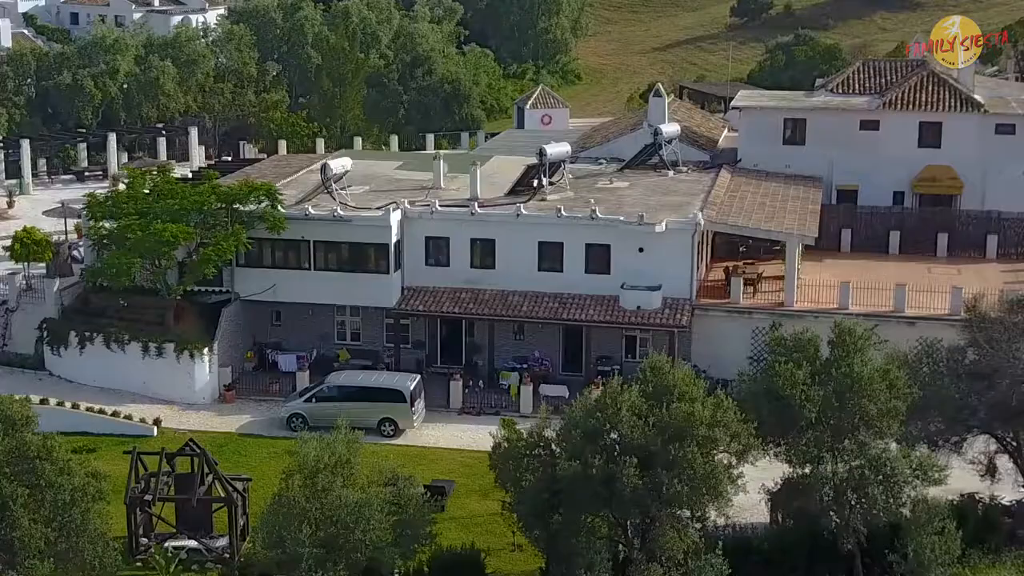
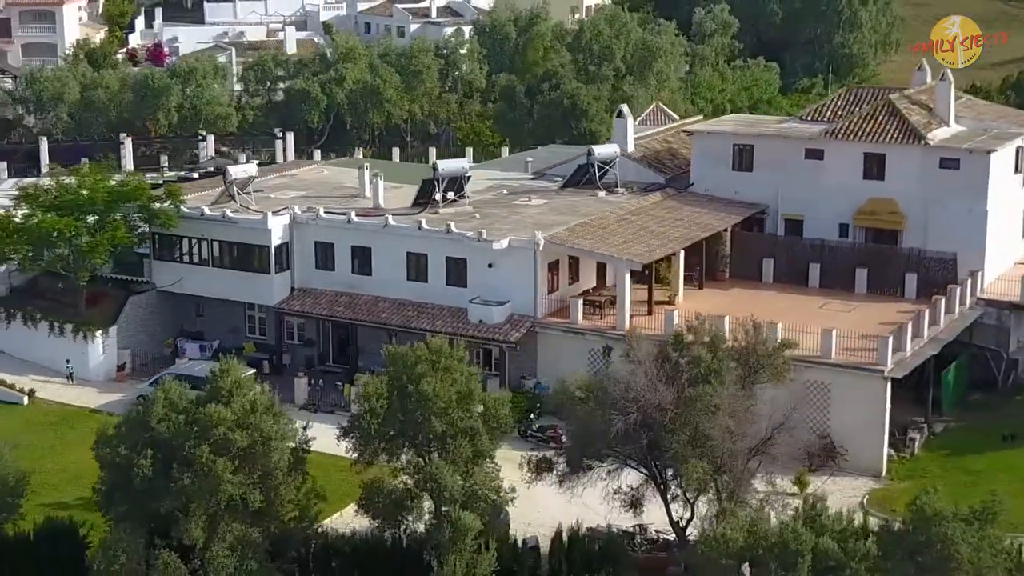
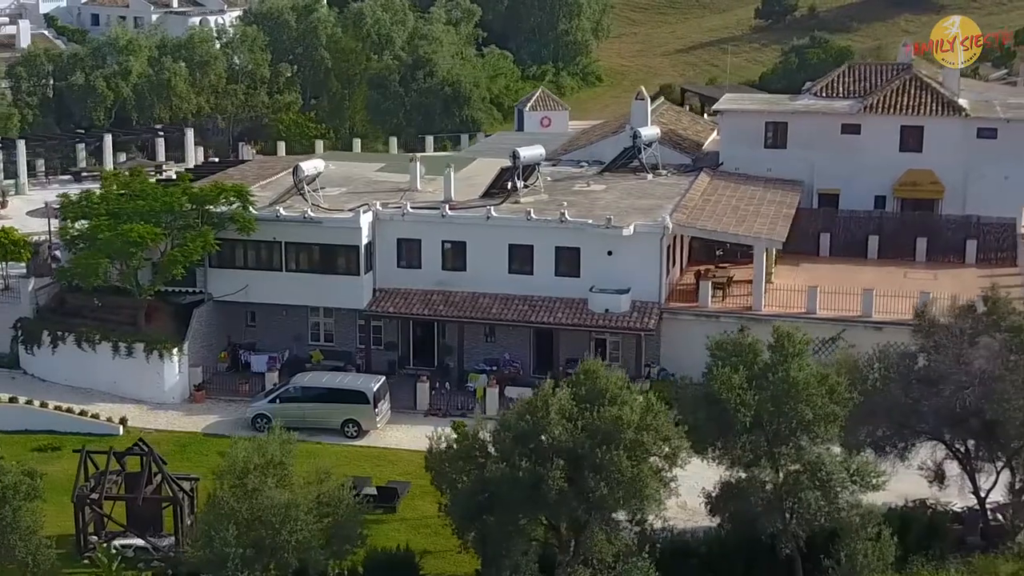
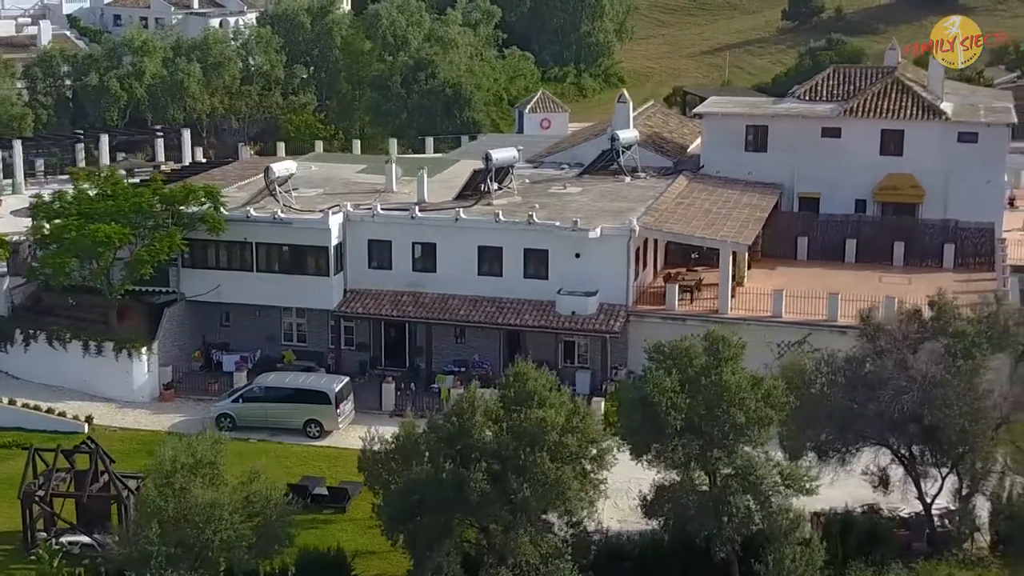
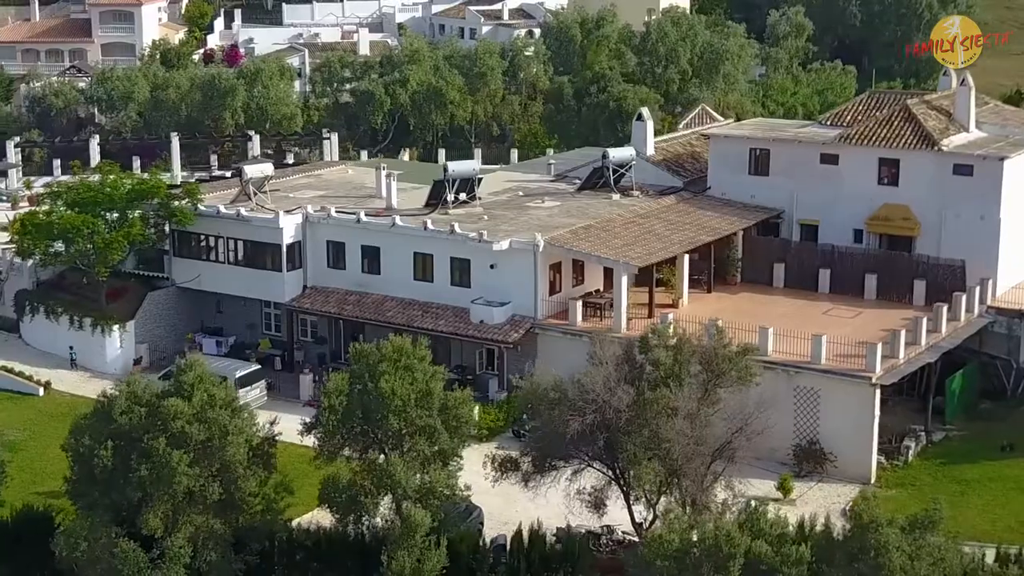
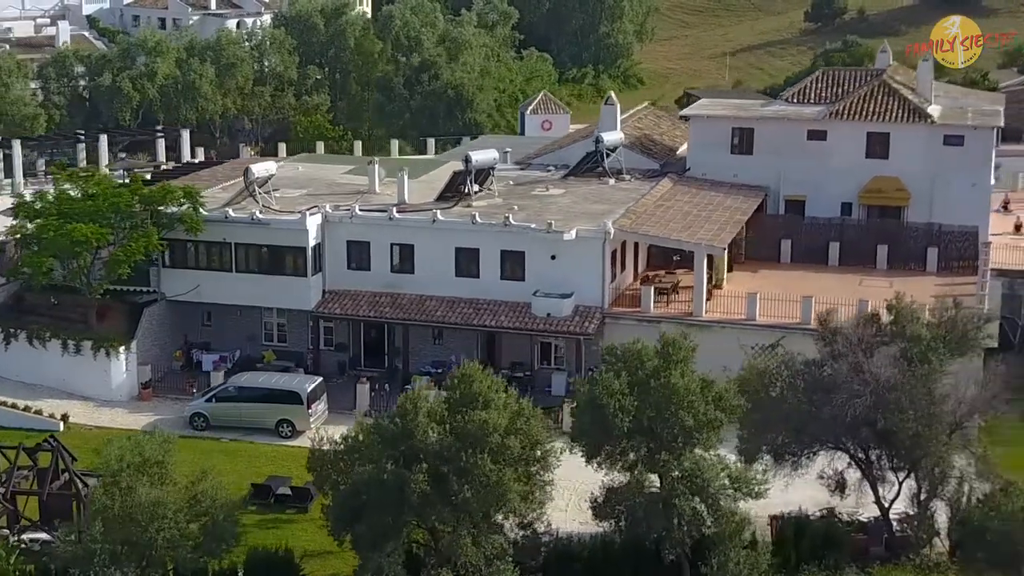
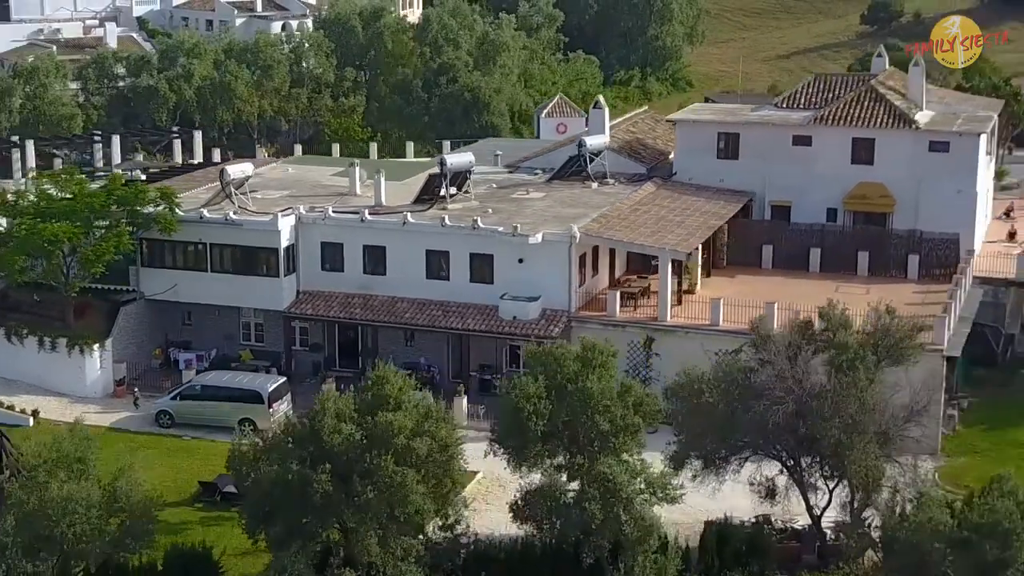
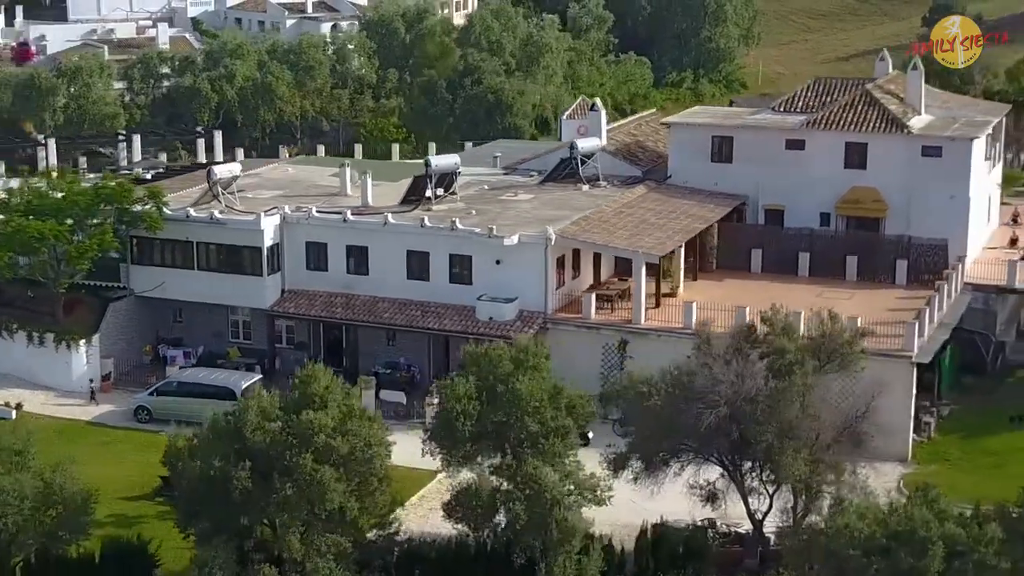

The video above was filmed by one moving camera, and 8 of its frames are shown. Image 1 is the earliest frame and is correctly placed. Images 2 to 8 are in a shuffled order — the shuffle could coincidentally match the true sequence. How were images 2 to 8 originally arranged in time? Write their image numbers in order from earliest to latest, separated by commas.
3, 4, 6, 7, 8, 2, 5
